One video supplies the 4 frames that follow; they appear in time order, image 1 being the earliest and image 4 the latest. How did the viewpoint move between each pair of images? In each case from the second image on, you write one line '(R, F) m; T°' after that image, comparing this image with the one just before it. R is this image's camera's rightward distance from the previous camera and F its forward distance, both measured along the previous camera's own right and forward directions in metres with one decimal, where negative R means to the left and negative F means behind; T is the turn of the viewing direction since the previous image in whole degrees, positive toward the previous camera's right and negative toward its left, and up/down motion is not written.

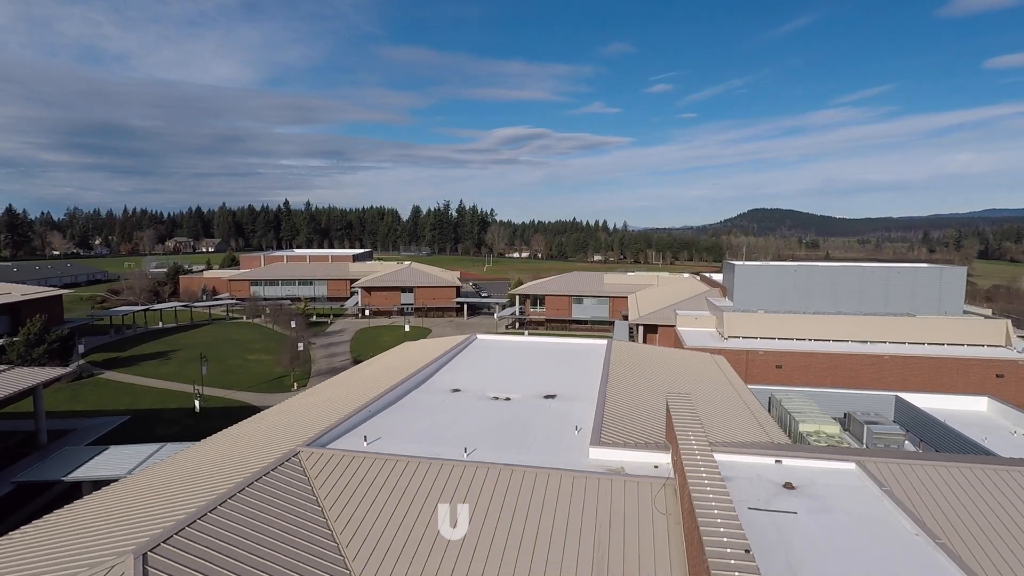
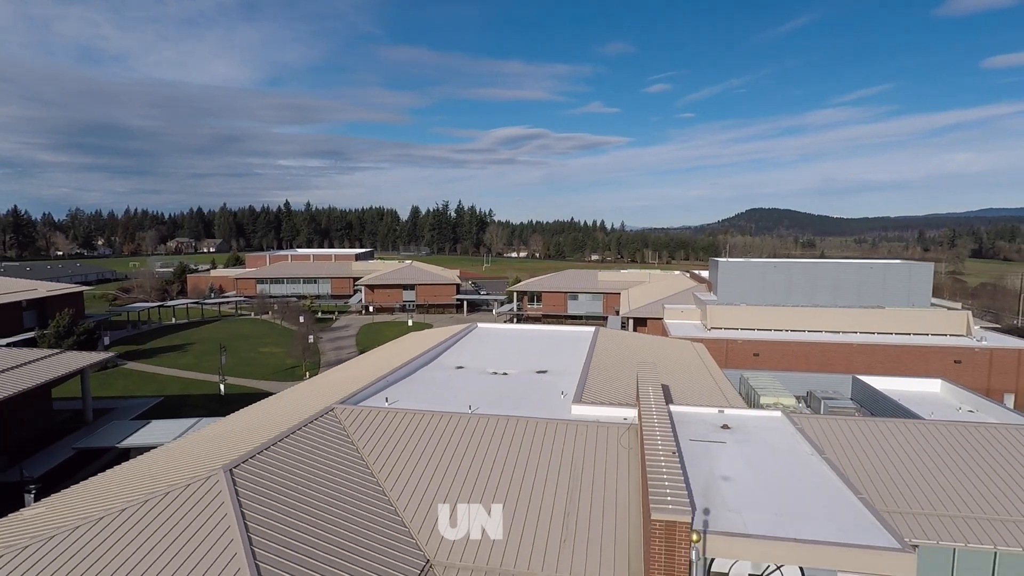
(+0.1, -2.5) m; 0°
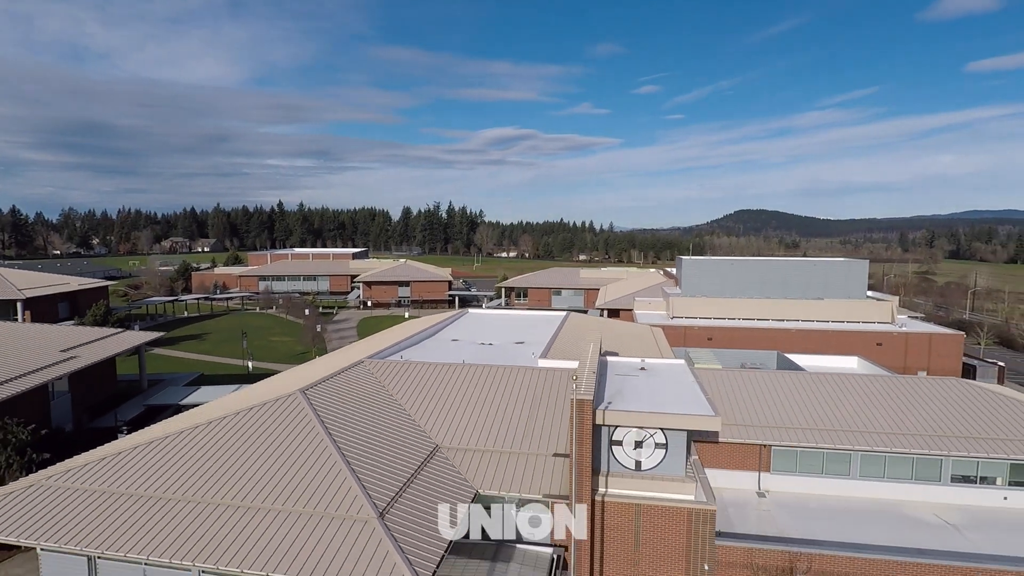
(+0.3, -5.0) m; +1°
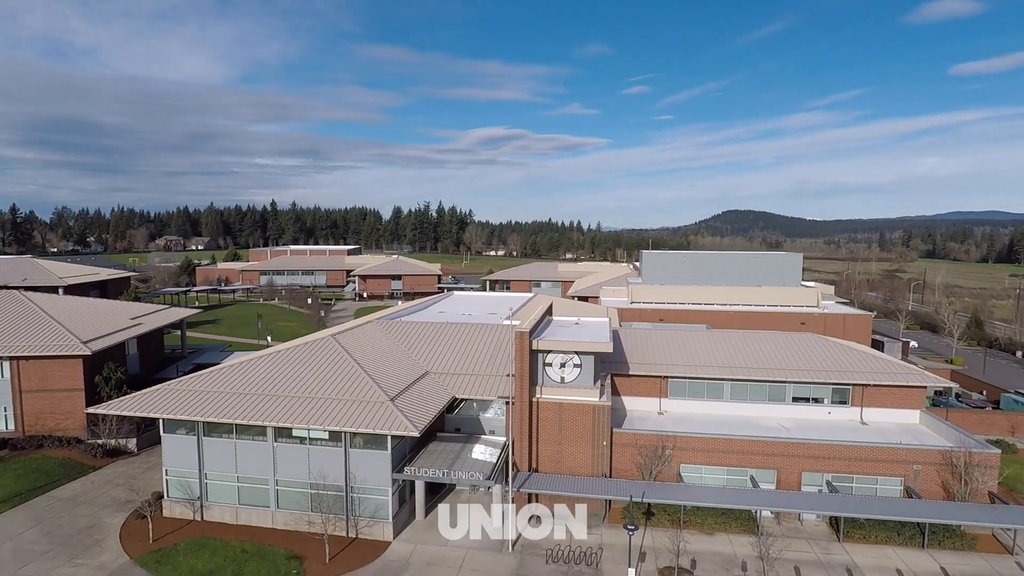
(+0.8, -6.3) m; +1°
